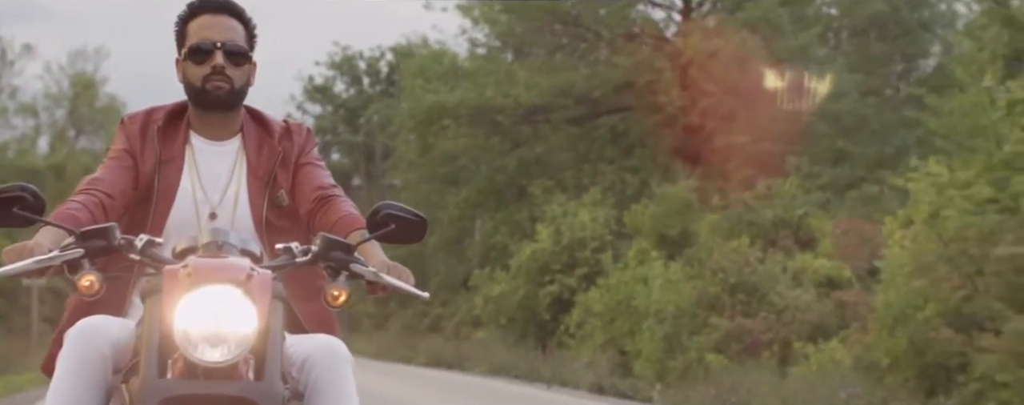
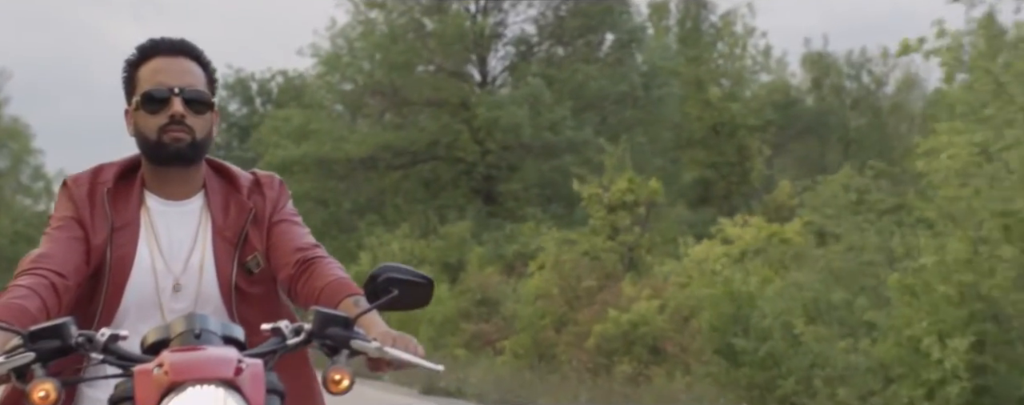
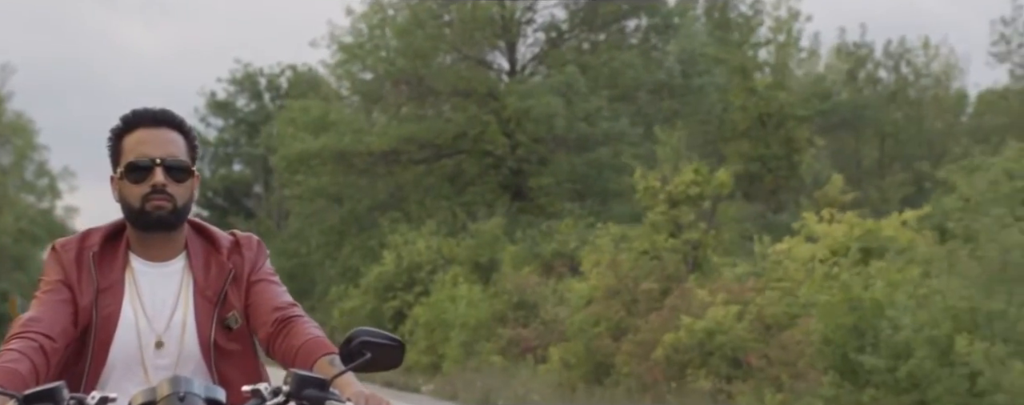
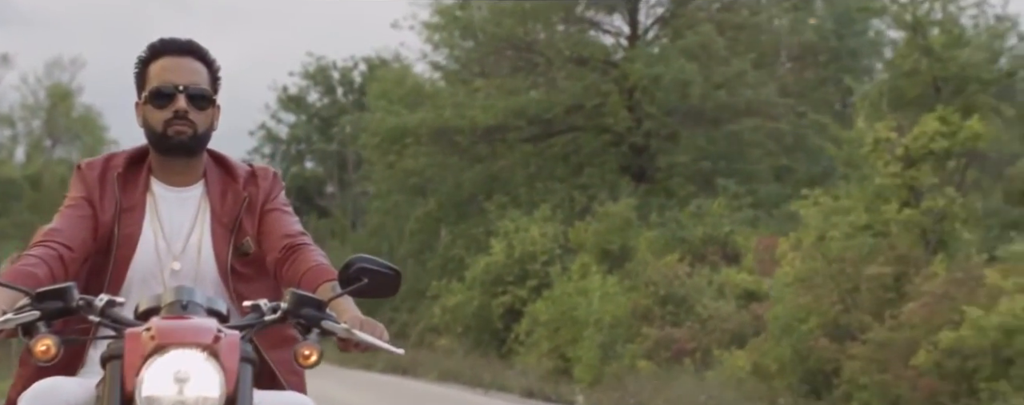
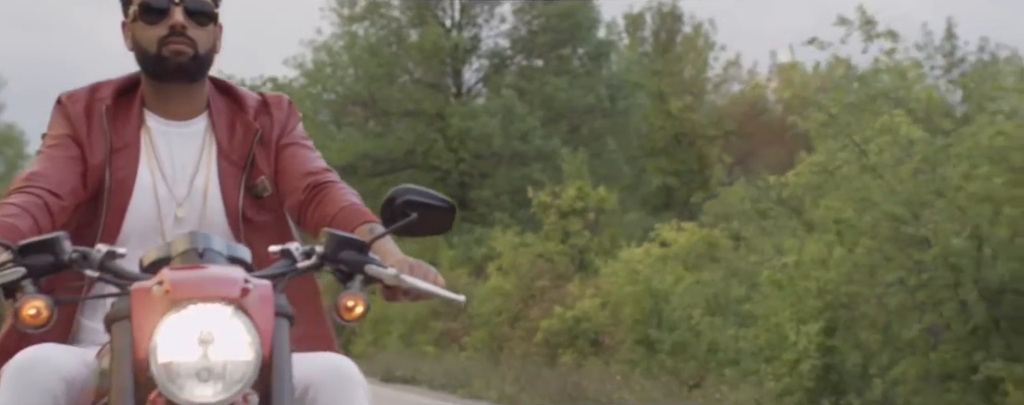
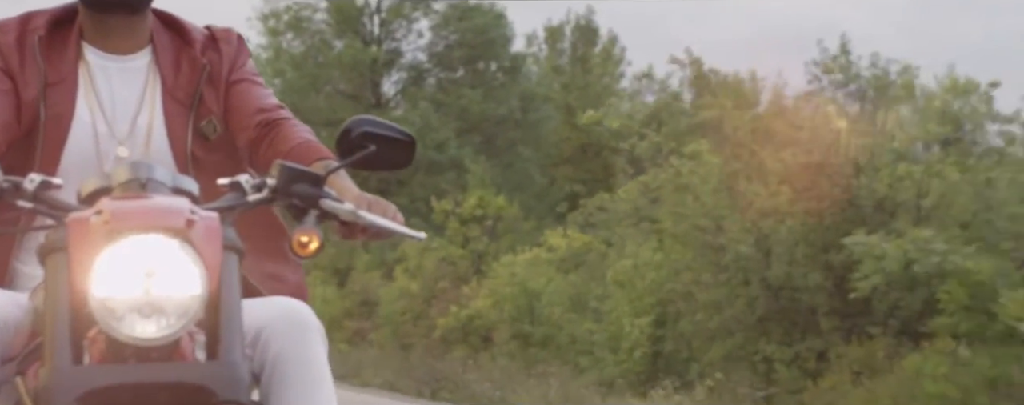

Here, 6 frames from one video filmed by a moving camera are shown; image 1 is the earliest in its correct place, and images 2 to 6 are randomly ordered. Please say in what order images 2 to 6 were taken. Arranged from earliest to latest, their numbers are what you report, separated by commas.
4, 3, 2, 5, 6
